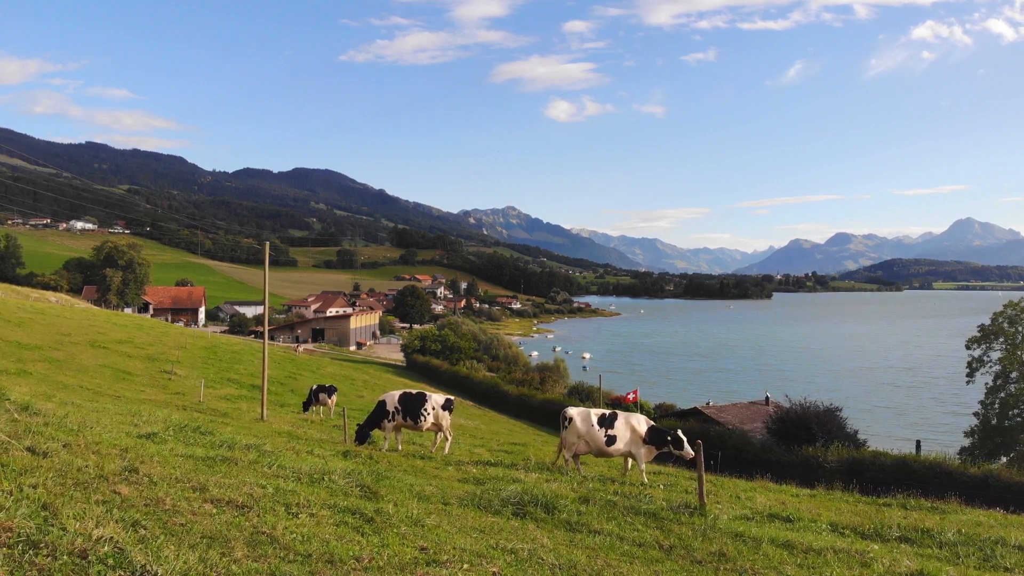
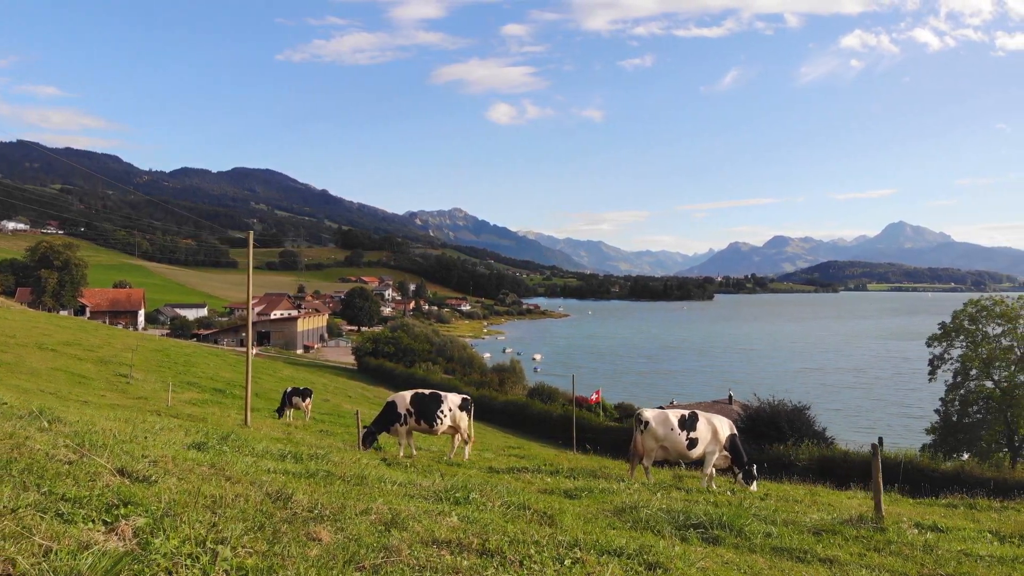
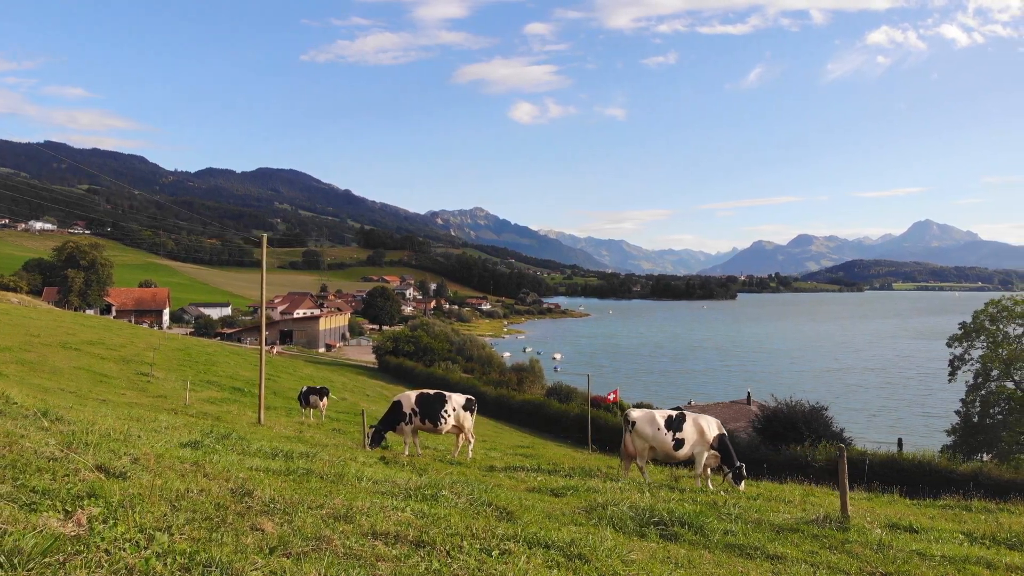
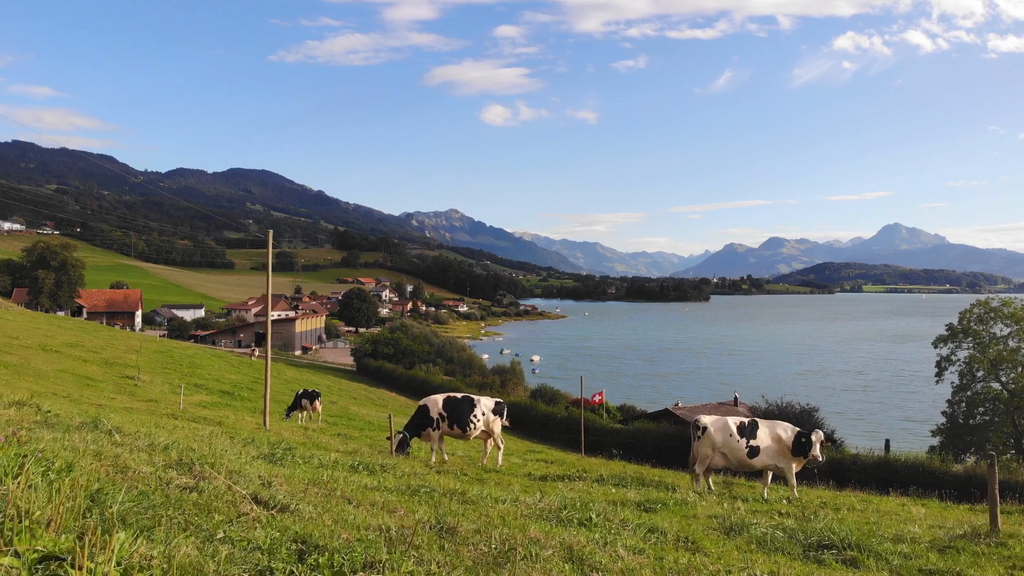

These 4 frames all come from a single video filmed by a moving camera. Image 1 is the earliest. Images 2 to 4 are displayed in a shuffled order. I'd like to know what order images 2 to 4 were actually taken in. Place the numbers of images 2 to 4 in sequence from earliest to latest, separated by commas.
3, 2, 4
